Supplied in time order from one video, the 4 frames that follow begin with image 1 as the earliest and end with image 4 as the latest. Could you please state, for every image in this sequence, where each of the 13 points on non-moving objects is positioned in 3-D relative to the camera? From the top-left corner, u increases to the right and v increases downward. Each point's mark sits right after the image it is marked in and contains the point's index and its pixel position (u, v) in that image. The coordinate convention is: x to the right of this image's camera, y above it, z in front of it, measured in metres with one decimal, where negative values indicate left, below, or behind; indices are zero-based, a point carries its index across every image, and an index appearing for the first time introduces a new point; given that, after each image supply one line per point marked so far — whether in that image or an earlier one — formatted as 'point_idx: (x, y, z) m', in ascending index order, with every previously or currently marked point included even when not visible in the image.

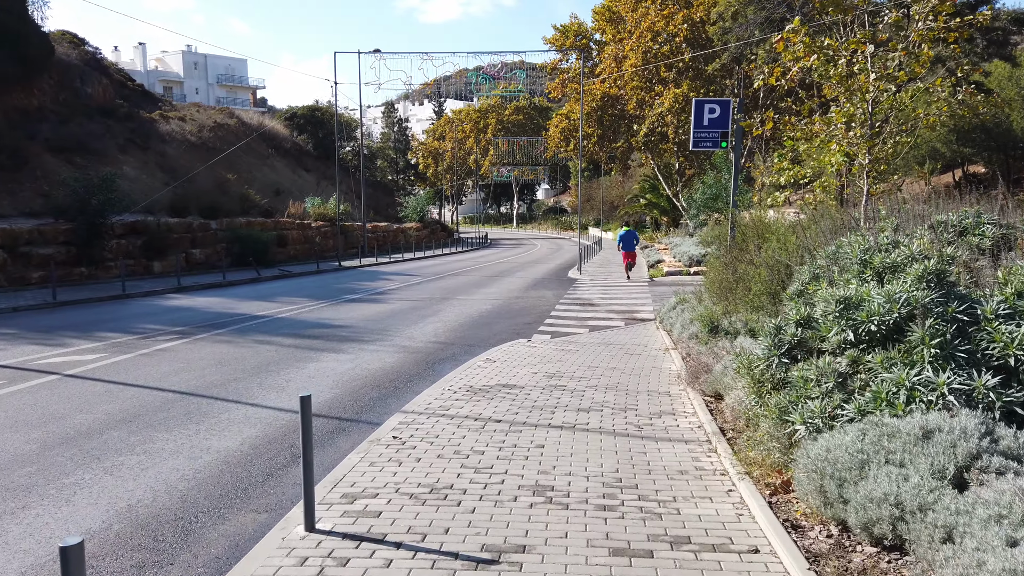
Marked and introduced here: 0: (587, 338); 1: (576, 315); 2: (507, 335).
0: (+1.2, -0.8, +12.0) m
1: (+1.3, -0.6, +15.5) m
2: (-0.1, -0.8, +12.5) m
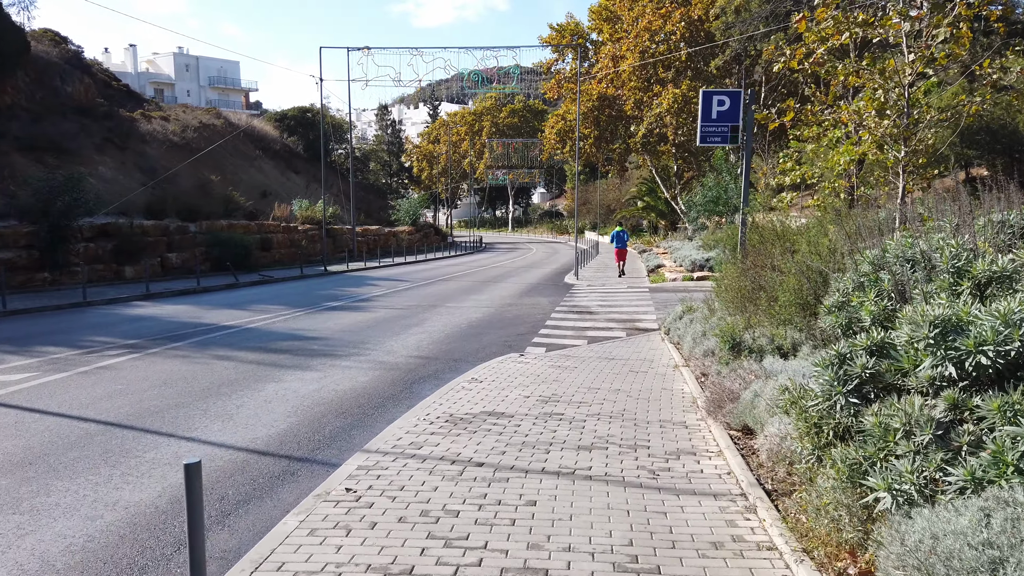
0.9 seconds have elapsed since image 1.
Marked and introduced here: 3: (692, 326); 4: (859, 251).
0: (+1.1, -0.9, +10.8) m
1: (+1.2, -0.7, +14.4) m
2: (-0.2, -0.9, +11.3) m
3: (+2.5, -0.6, +10.4) m
4: (+3.2, +0.3, +6.8) m
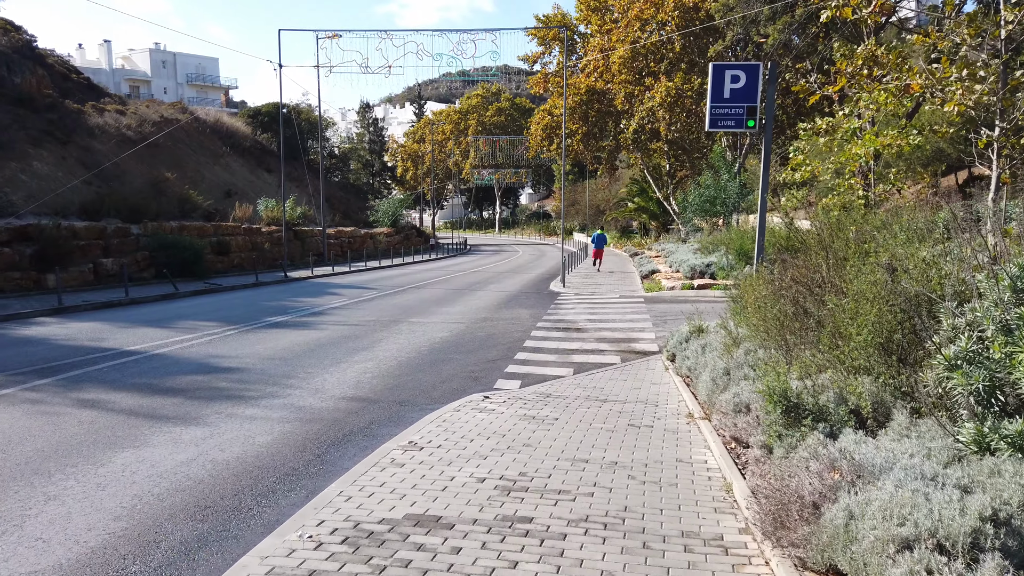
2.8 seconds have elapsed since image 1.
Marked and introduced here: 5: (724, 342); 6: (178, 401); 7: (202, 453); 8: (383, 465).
0: (+0.7, -1.2, +8.5) m
1: (+0.7, -0.9, +12.0) m
2: (-0.6, -1.1, +9.0) m
3: (+2.1, -0.8, +8.1) m
4: (+2.8, +0.1, +4.5) m
5: (+2.3, -0.6, +8.3) m
6: (-3.3, -1.1, +7.6) m
7: (-2.5, -1.3, +6.1) m
8: (-0.9, -1.3, +5.3) m
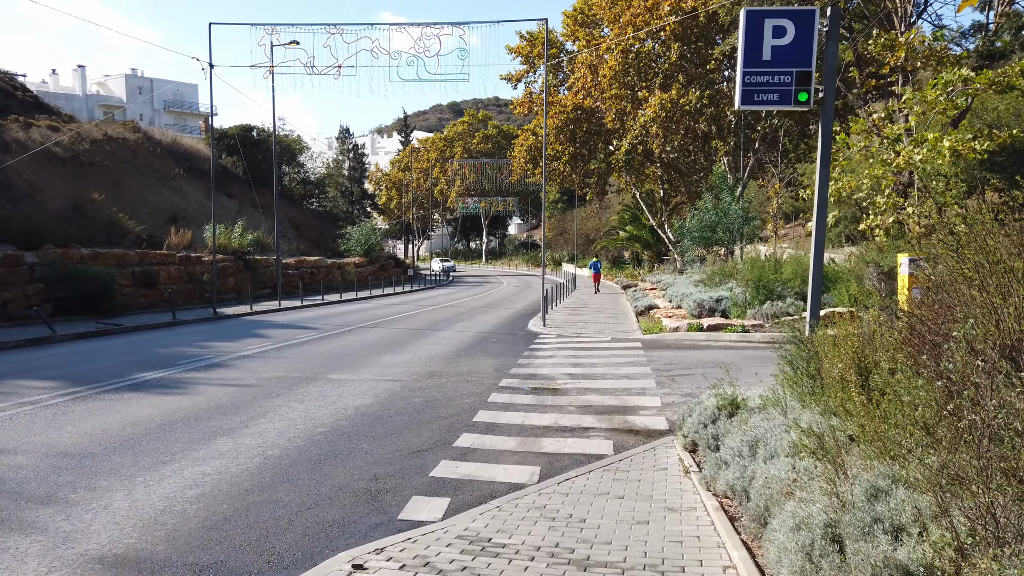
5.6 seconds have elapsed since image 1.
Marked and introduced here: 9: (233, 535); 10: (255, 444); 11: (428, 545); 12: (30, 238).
0: (+0.1, -1.6, +4.9) m
1: (+0.1, -1.5, +8.4) m
2: (-1.2, -1.6, +5.3) m
3: (+1.5, -1.2, +4.5) m
4: (+2.3, -0.1, +1.0) m
5: (+1.8, -1.0, +4.7) m
6: (-3.9, -1.5, +3.9) m
7: (-3.0, -1.6, +2.4) m
8: (-1.4, -1.5, +1.7) m
9: (-1.7, -1.5, +4.9) m
10: (-2.4, -1.4, +7.0) m
11: (-0.5, -1.5, +4.6) m
12: (-12.5, +1.3, +19.5) m
